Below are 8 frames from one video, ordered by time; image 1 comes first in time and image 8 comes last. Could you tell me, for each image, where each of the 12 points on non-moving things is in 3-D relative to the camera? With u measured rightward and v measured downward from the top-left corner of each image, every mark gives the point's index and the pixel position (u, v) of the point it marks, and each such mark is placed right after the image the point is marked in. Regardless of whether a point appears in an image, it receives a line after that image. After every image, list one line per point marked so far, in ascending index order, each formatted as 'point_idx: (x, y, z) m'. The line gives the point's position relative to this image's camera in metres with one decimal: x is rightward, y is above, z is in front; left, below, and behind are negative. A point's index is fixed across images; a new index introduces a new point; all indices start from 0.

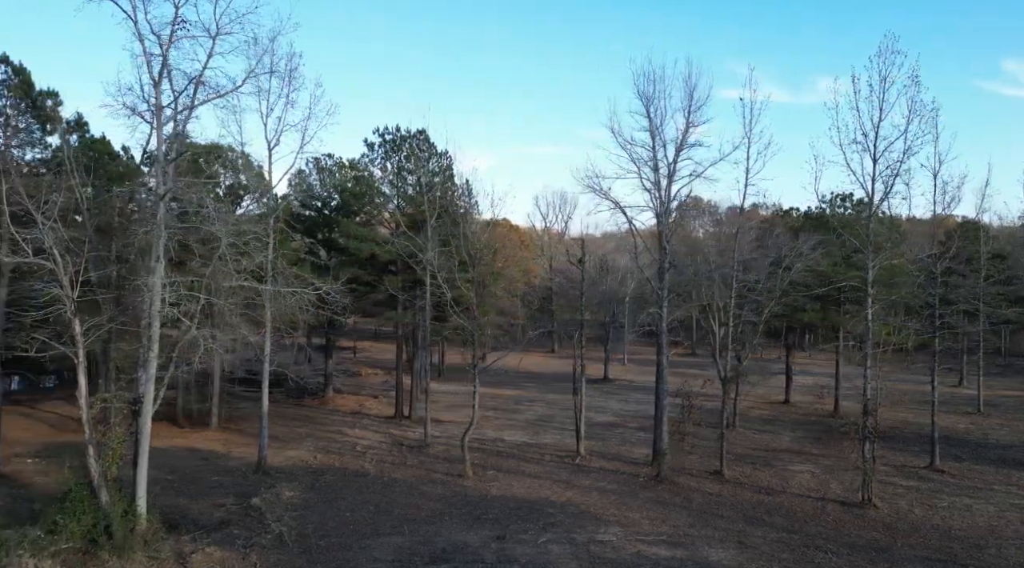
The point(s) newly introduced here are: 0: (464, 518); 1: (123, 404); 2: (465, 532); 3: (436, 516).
0: (-1.0, -4.9, +18.1) m
1: (-6.9, -2.1, +15.5) m
2: (-0.8, -4.7, +16.5) m
3: (-1.6, -4.9, +18.5) m
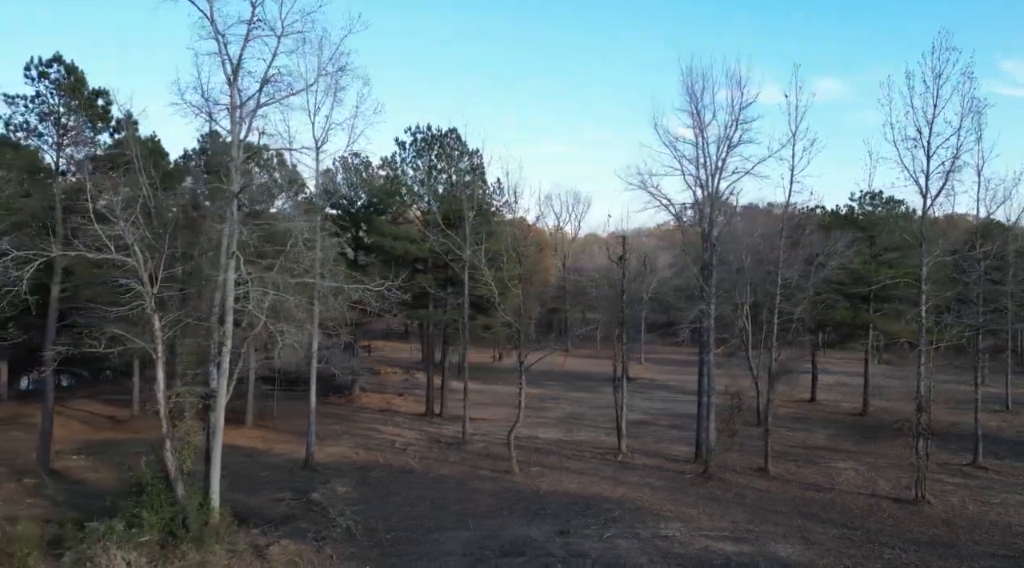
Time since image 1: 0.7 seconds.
0: (+0.3, -4.8, +18.2) m
1: (-5.7, -2.1, +15.7) m
2: (+0.4, -4.6, +16.6) m
3: (-0.3, -4.9, +18.7) m
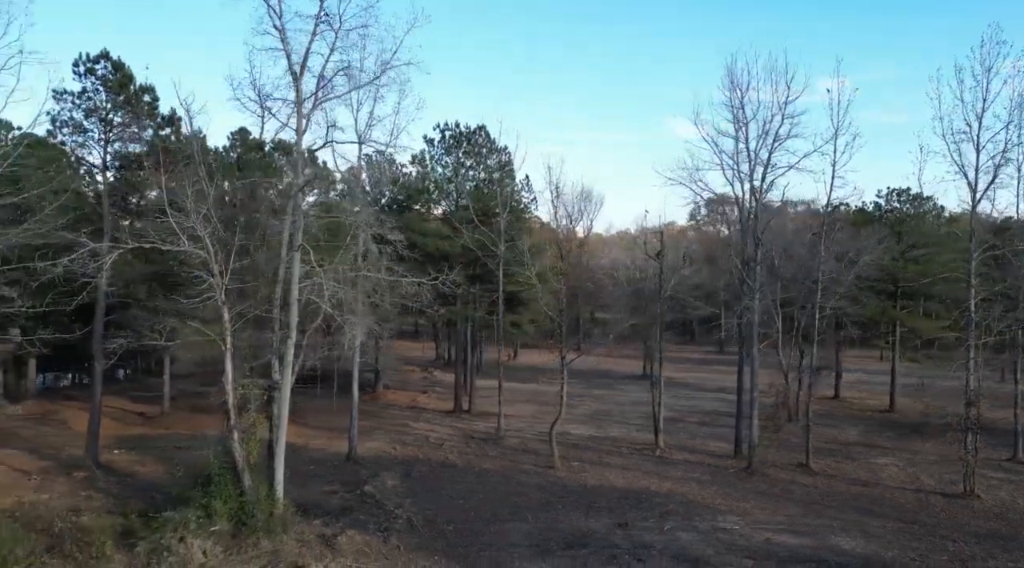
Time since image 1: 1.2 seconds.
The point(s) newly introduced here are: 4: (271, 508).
0: (+1.4, -4.7, +18.2) m
1: (-4.6, -1.9, +15.8) m
2: (+1.5, -4.5, +16.6) m
3: (+0.8, -4.7, +18.7) m
4: (-4.1, -3.8, +14.6) m
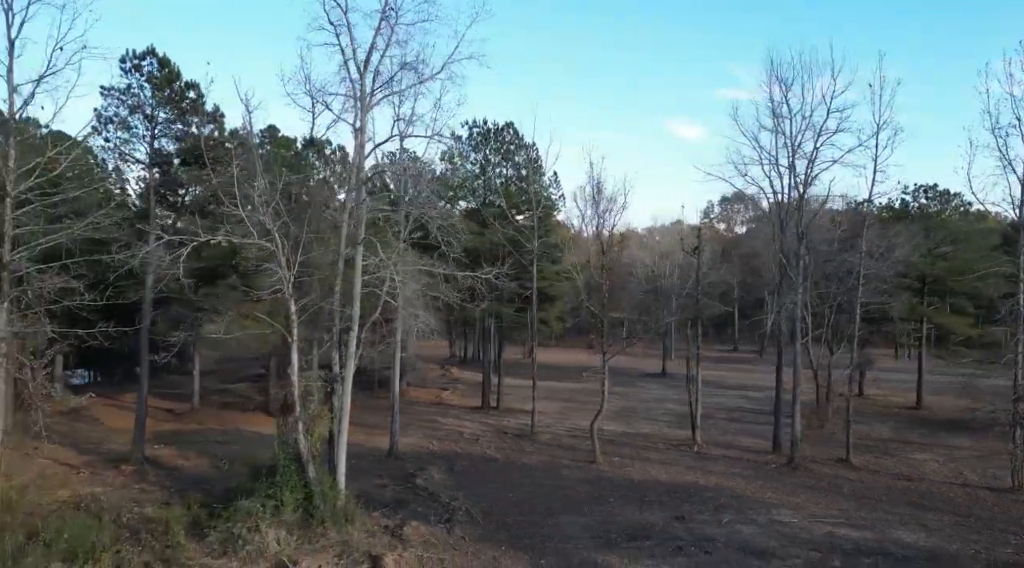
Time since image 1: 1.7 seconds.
0: (+2.5, -4.5, +18.3) m
1: (-3.5, -1.8, +15.9) m
2: (+2.6, -4.4, +16.6) m
3: (+1.9, -4.6, +18.7) m
4: (-3.0, -3.6, +14.7) m
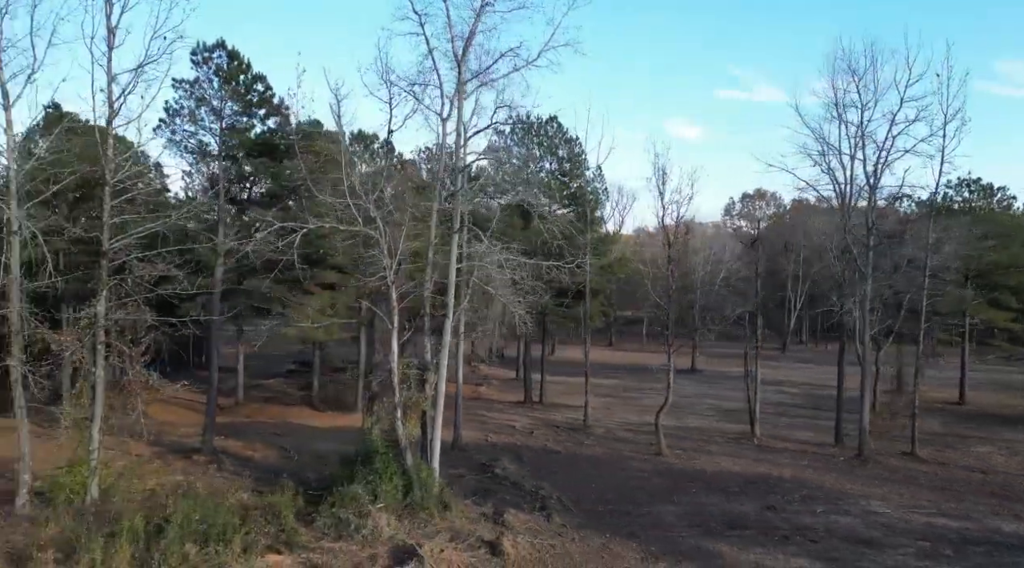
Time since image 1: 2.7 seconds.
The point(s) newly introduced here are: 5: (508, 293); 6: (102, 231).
0: (+4.2, -4.3, +18.2) m
1: (-1.9, -1.6, +15.9) m
2: (+4.2, -4.2, +16.6) m
3: (+3.6, -4.4, +18.7) m
4: (-1.4, -3.4, +14.7) m
5: (0.0, -0.2, +16.4) m
6: (-7.0, +0.9, +14.9) m
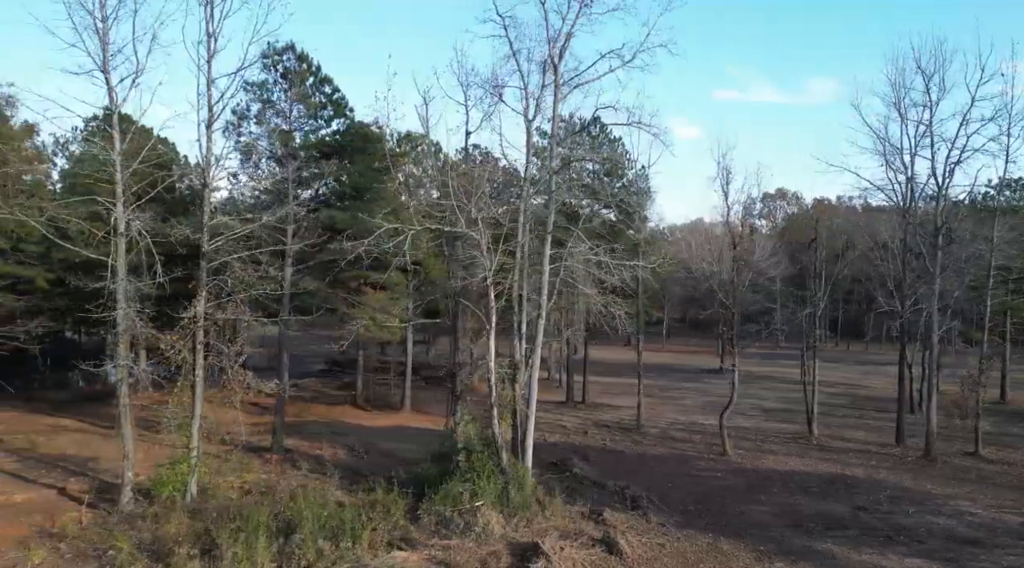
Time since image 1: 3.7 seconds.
0: (+5.9, -4.3, +18.2) m
1: (-0.2, -1.6, +16.0) m
2: (+5.9, -4.2, +16.6) m
3: (+5.3, -4.4, +18.7) m
4: (+0.3, -3.4, +14.8) m
5: (+1.6, -0.2, +16.4) m
6: (-5.4, +0.9, +15.1) m
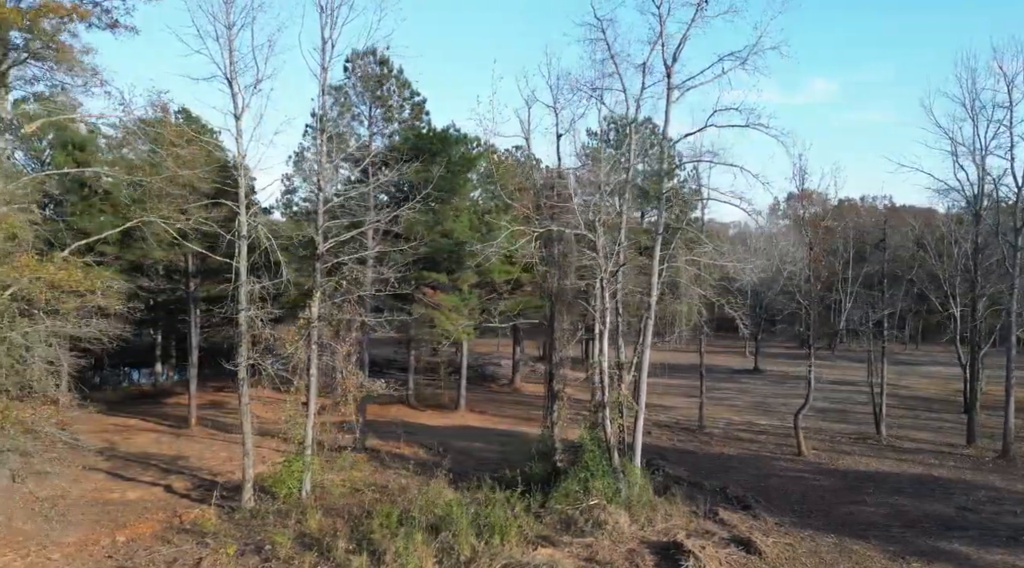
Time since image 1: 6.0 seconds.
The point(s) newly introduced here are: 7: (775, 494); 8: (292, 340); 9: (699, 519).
0: (+7.9, -4.3, +18.3) m
1: (+1.8, -1.6, +16.2) m
2: (+7.9, -4.2, +16.6) m
3: (+7.3, -4.4, +18.8) m
4: (+2.2, -3.5, +14.9) m
5: (+3.6, -0.2, +16.6) m
6: (-3.4, +0.9, +15.4) m
7: (+5.1, -4.2, +17.2) m
8: (-3.8, -1.0, +15.1) m
9: (+3.0, -3.8, +14.0) m
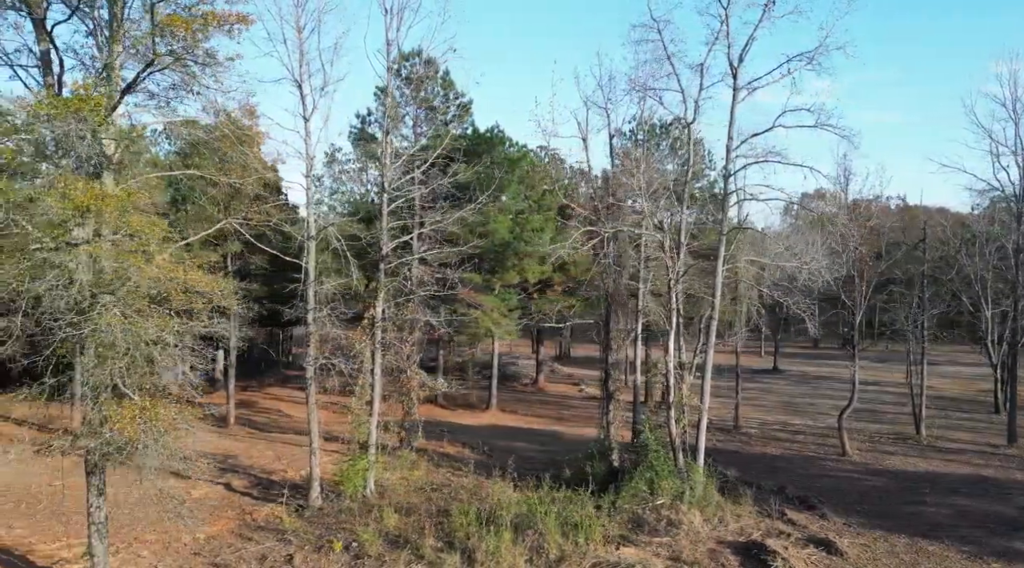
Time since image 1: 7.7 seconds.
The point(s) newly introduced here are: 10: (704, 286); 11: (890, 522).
0: (+9.1, -4.3, +18.2) m
1: (+2.9, -1.6, +16.2) m
2: (+9.0, -4.2, +16.6) m
3: (+8.5, -4.4, +18.8) m
4: (+3.4, -3.5, +15.0) m
5: (+4.8, -0.2, +16.6) m
6: (-2.3, +0.9, +15.5) m
7: (+6.3, -4.2, +17.2) m
8: (-2.7, -1.0, +15.2) m
9: (+4.1, -3.8, +14.1) m
10: (+3.9, -0.1, +17.8) m
11: (+6.4, -4.0, +14.7) m
